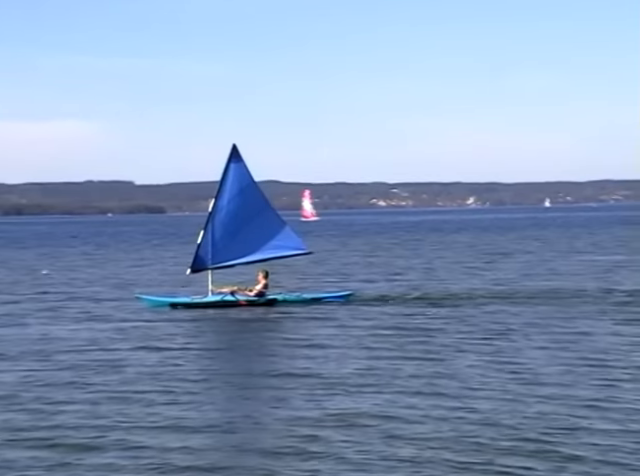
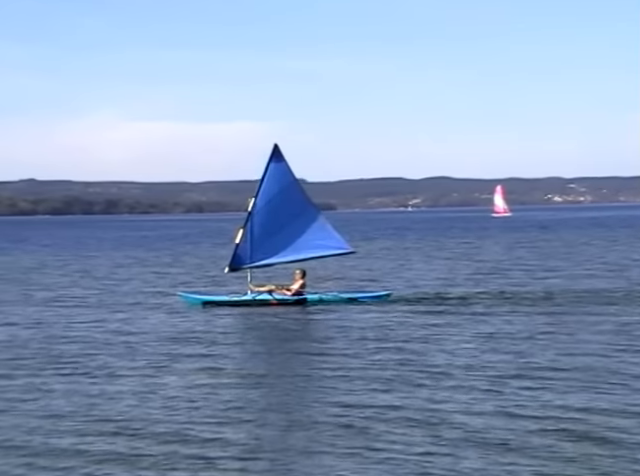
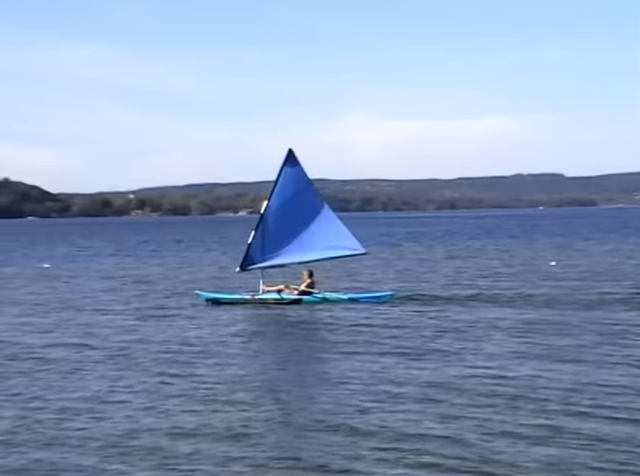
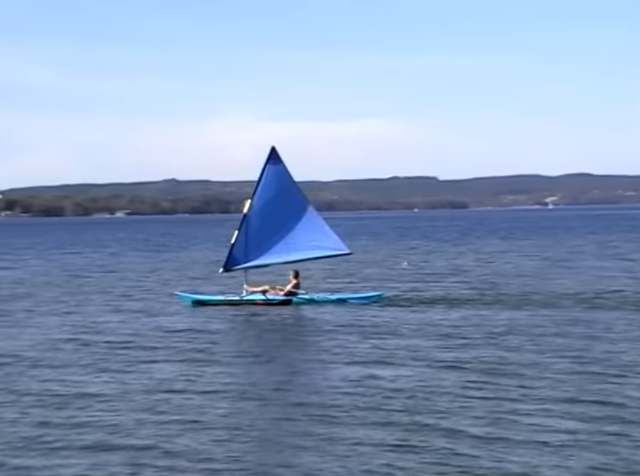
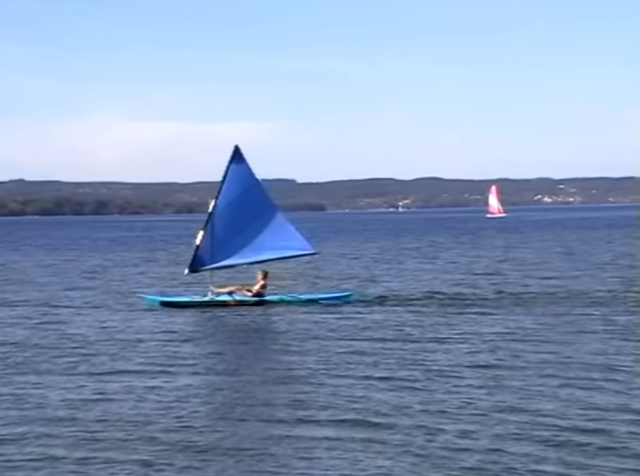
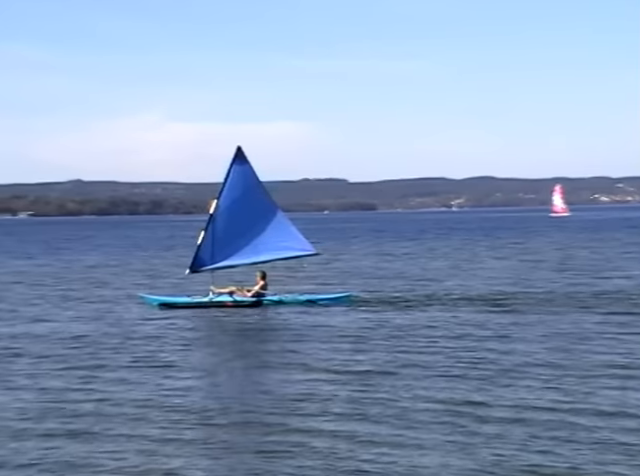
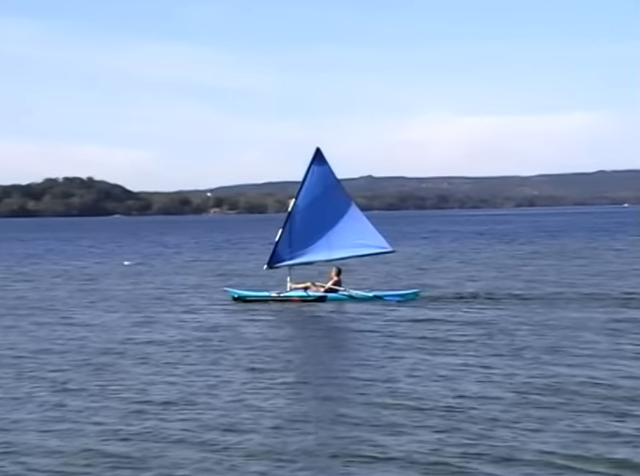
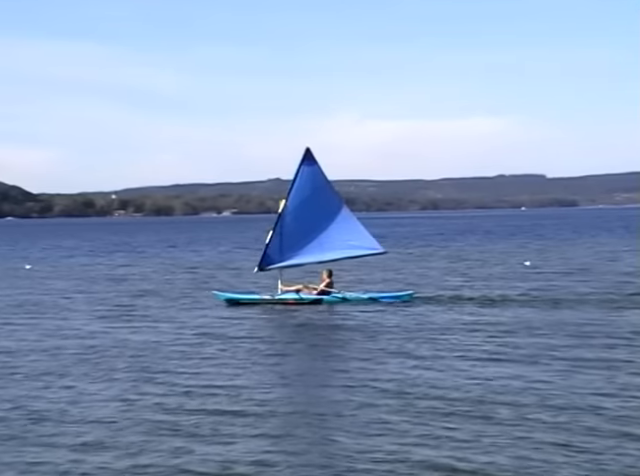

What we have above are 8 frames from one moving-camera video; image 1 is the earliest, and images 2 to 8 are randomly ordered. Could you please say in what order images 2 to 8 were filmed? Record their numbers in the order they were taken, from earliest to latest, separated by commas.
2, 5, 6, 4, 8, 3, 7
